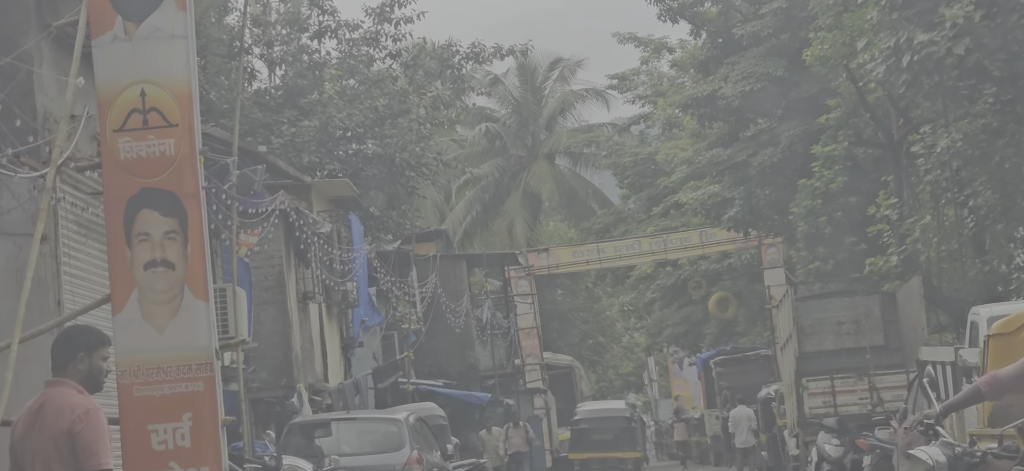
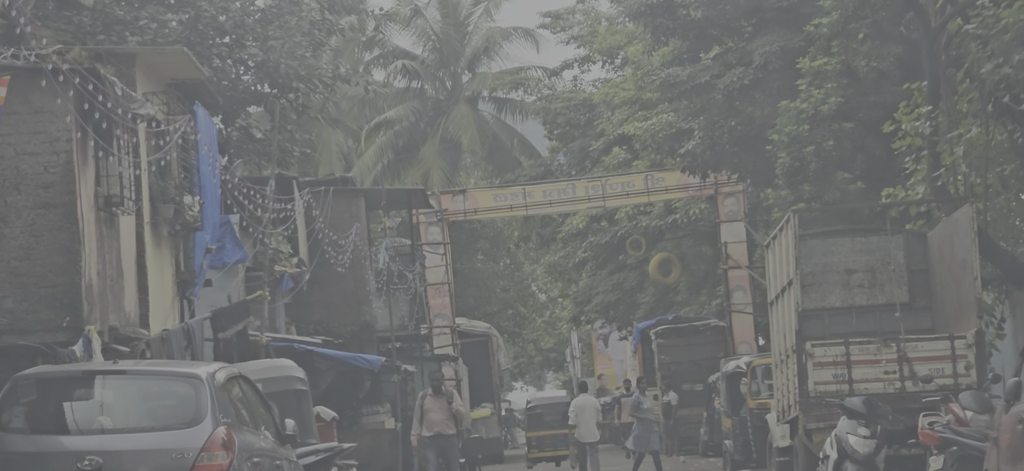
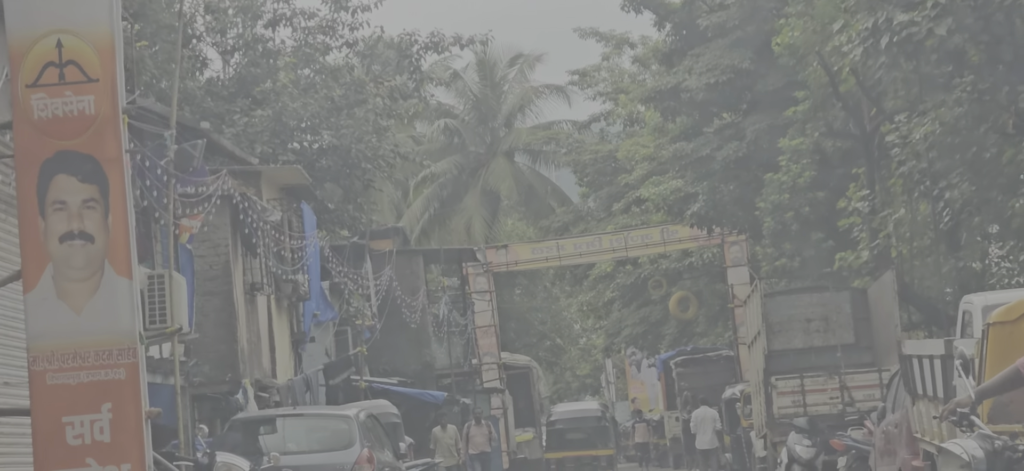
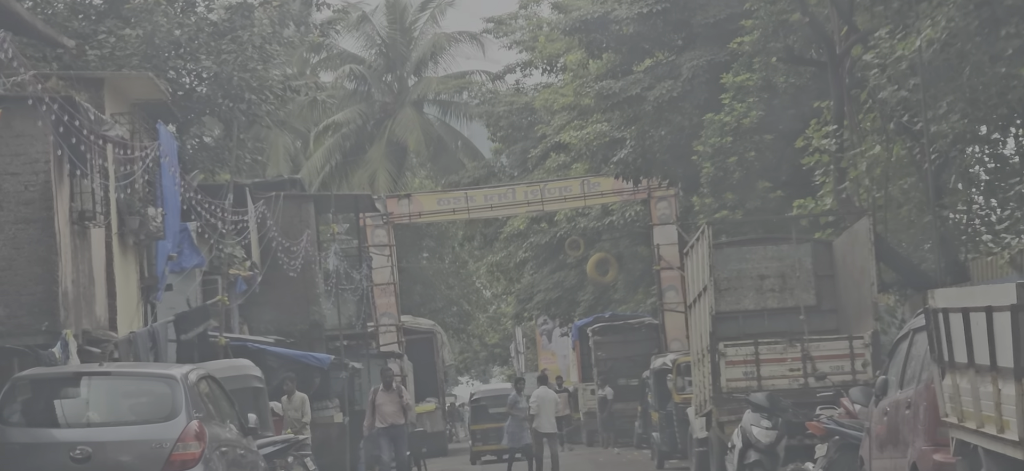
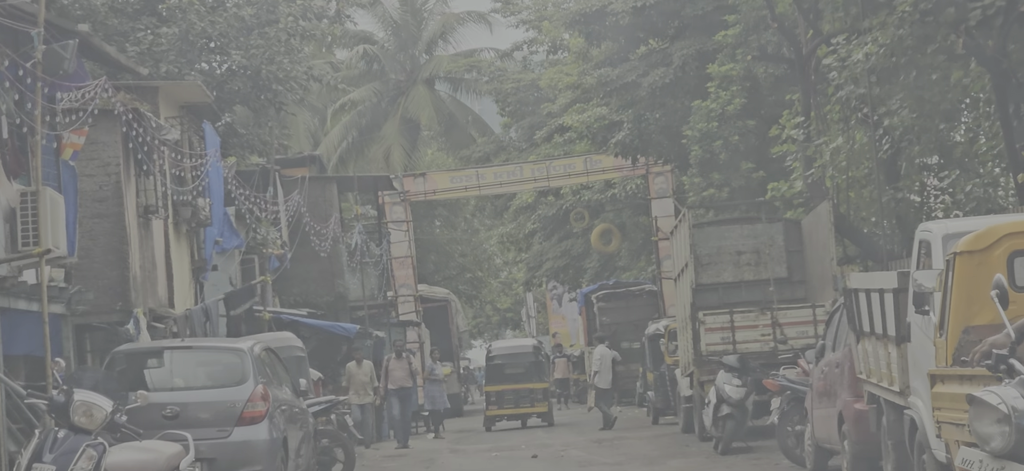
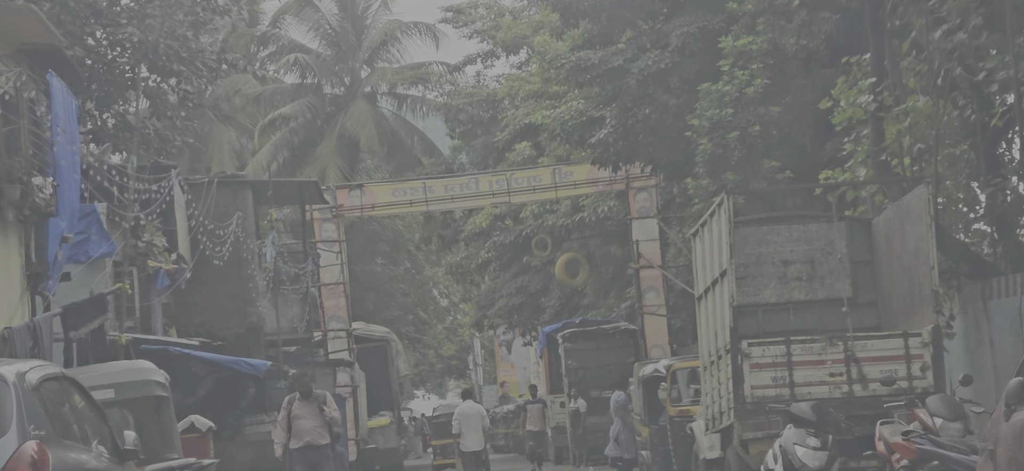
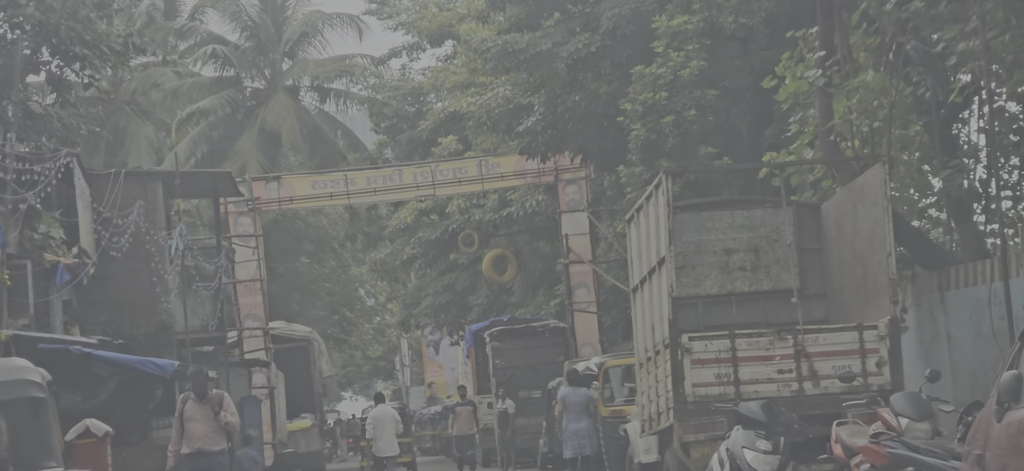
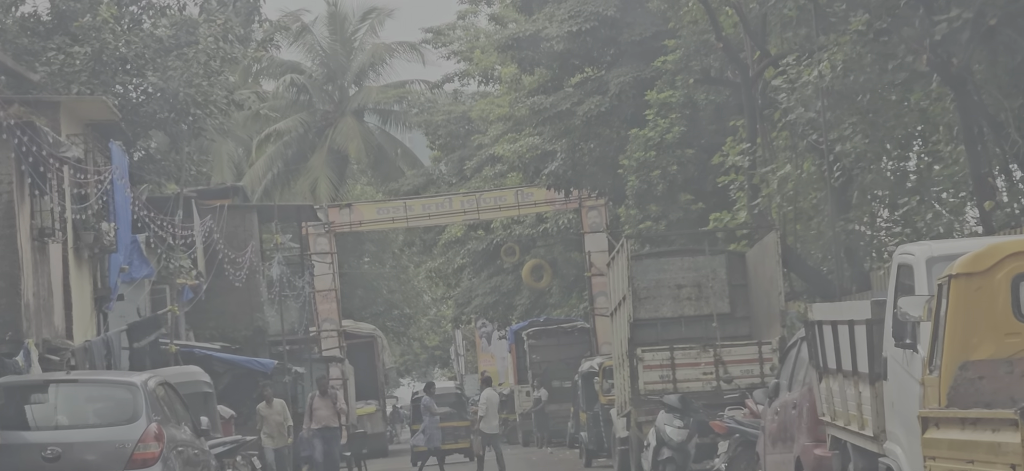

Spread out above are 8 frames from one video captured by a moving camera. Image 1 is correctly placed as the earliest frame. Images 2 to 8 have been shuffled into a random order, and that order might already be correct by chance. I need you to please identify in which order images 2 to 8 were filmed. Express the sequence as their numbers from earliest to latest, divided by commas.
3, 5, 8, 4, 2, 6, 7
